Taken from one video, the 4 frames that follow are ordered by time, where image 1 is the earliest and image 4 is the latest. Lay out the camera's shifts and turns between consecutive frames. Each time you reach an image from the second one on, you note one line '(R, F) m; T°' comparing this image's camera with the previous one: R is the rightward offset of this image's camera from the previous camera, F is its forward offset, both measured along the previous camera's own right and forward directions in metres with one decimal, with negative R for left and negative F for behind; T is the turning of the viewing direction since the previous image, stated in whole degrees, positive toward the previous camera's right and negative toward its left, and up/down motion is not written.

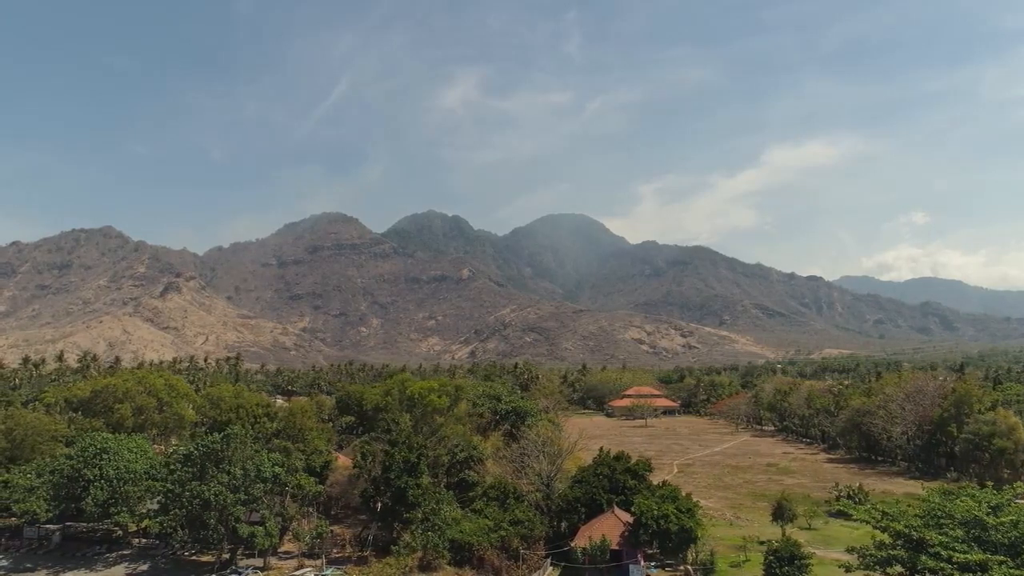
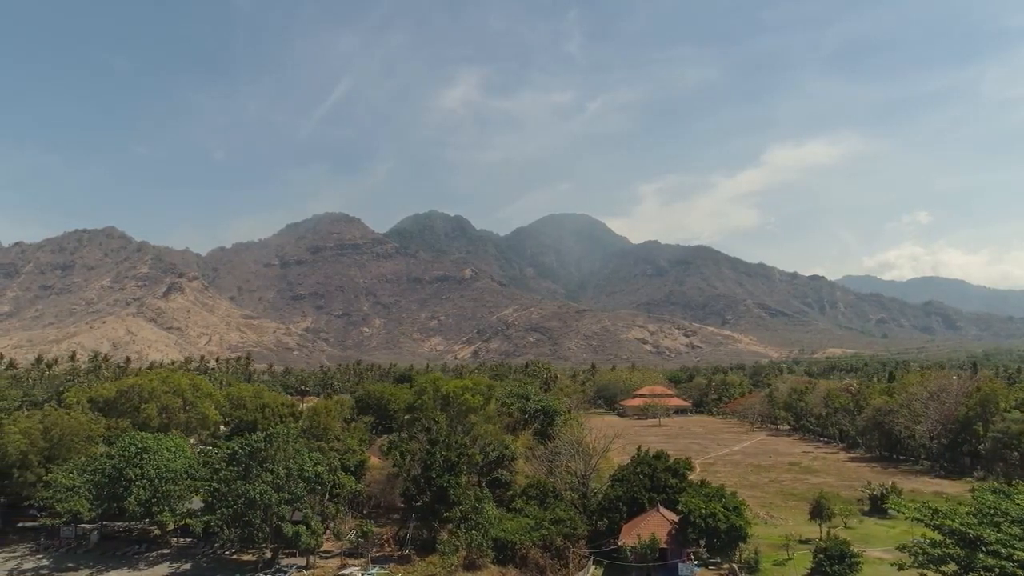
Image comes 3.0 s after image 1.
(-2.1, 0.0) m; 0°
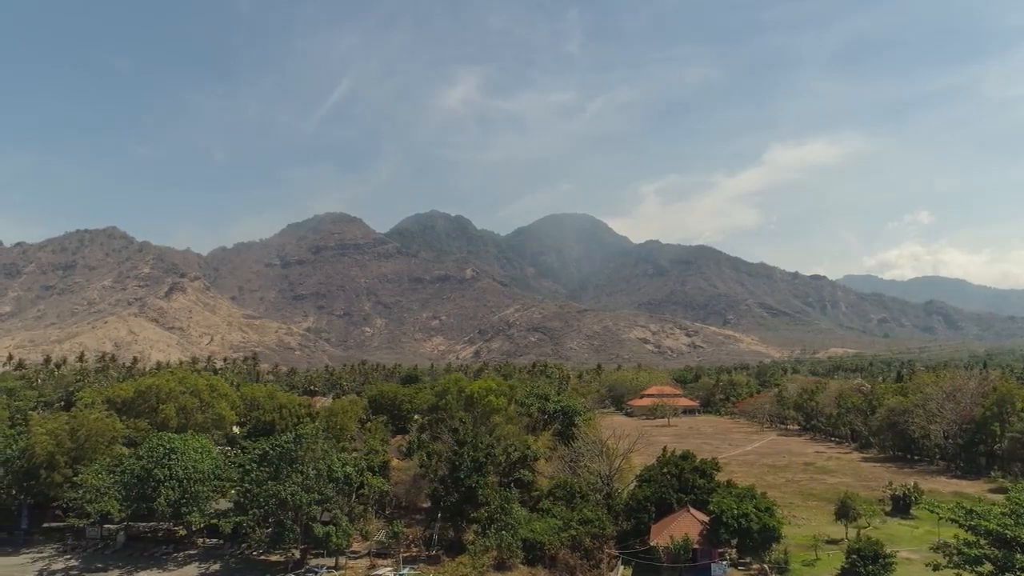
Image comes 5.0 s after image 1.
(-1.5, -0.1) m; 0°
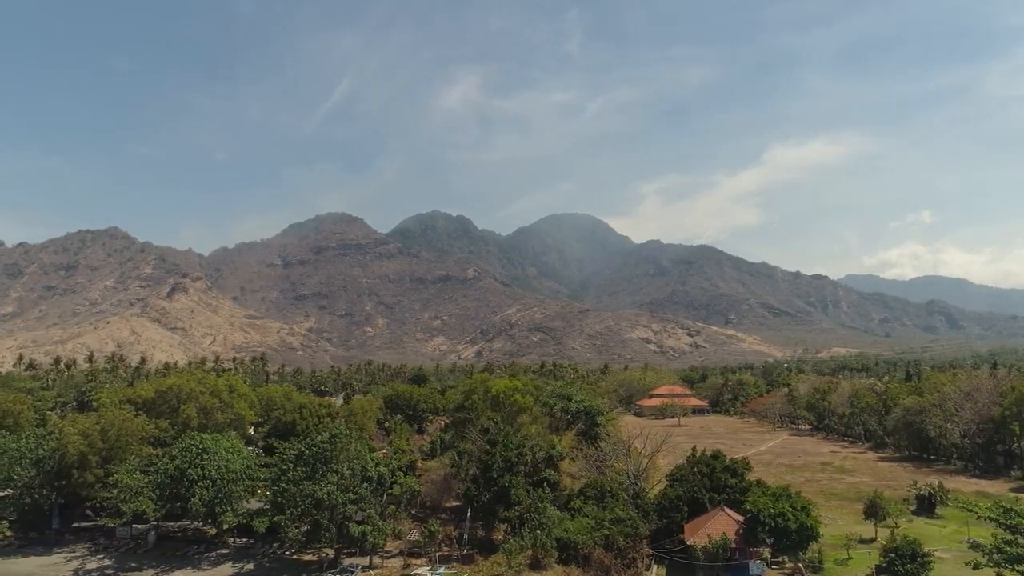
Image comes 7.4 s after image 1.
(-1.7, -0.1) m; 0°
